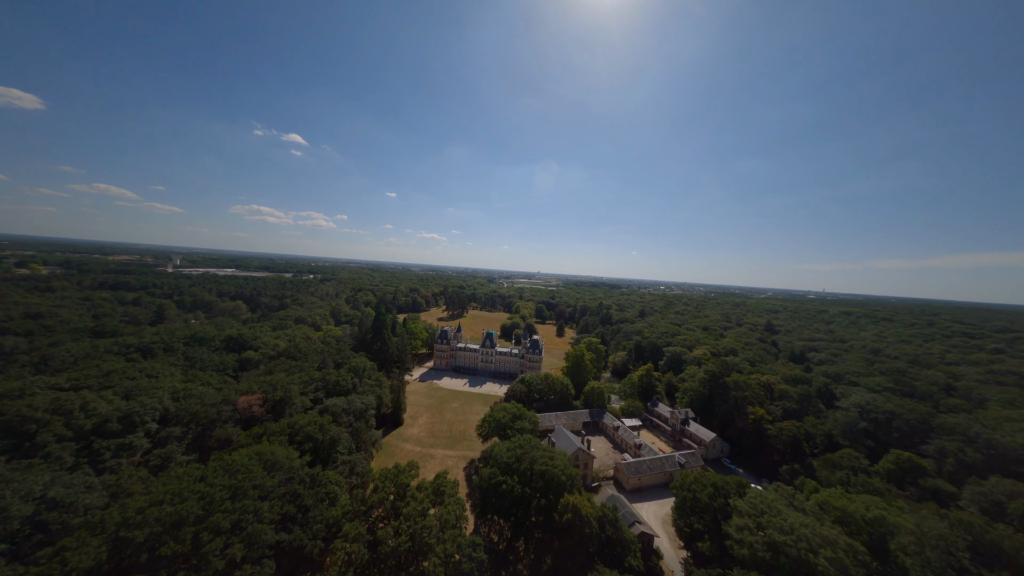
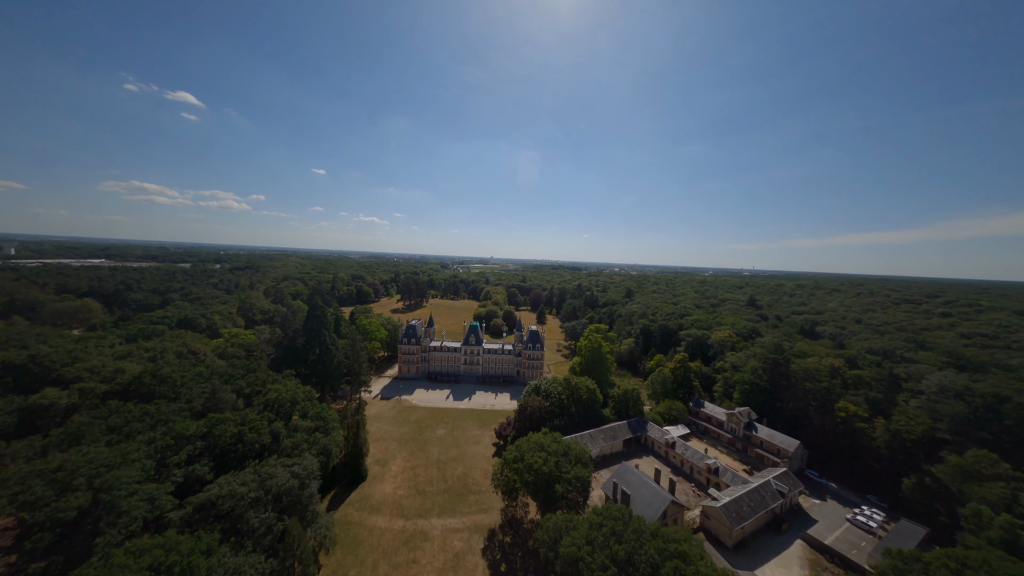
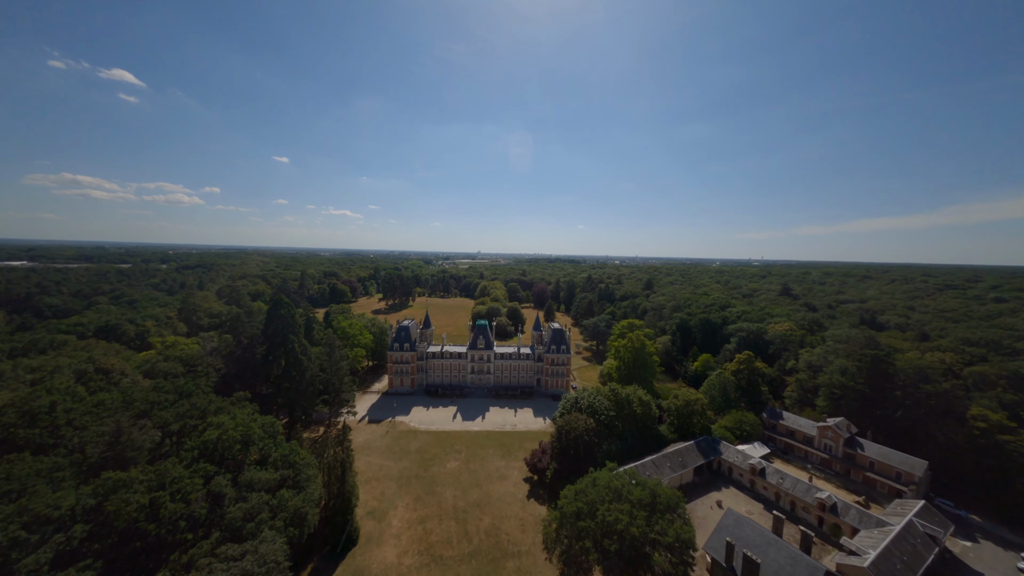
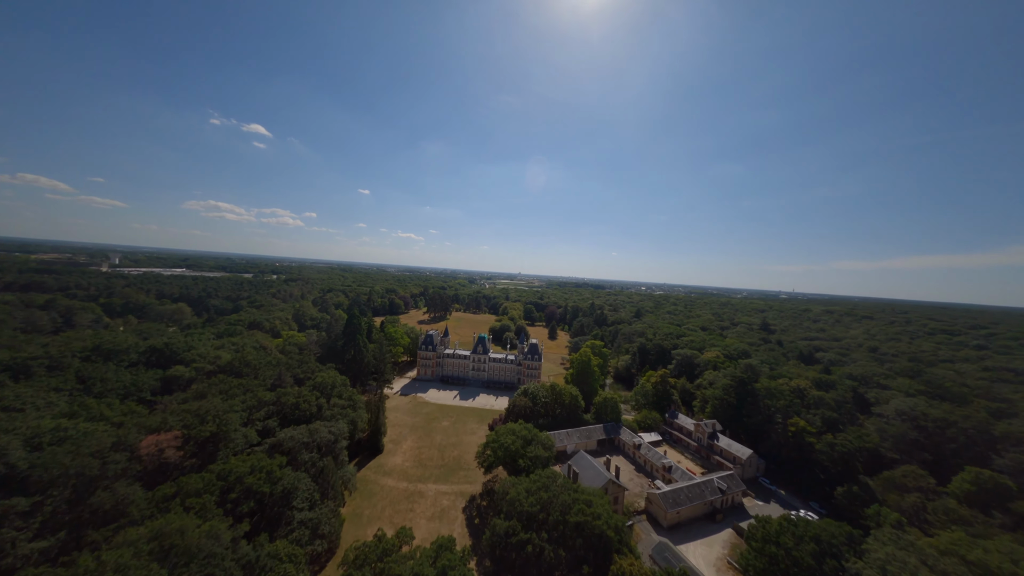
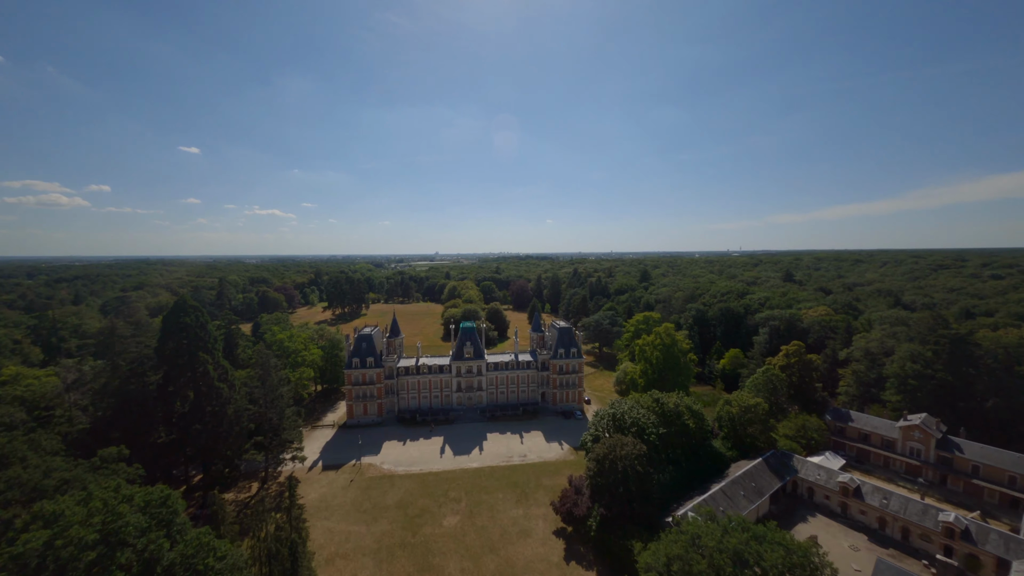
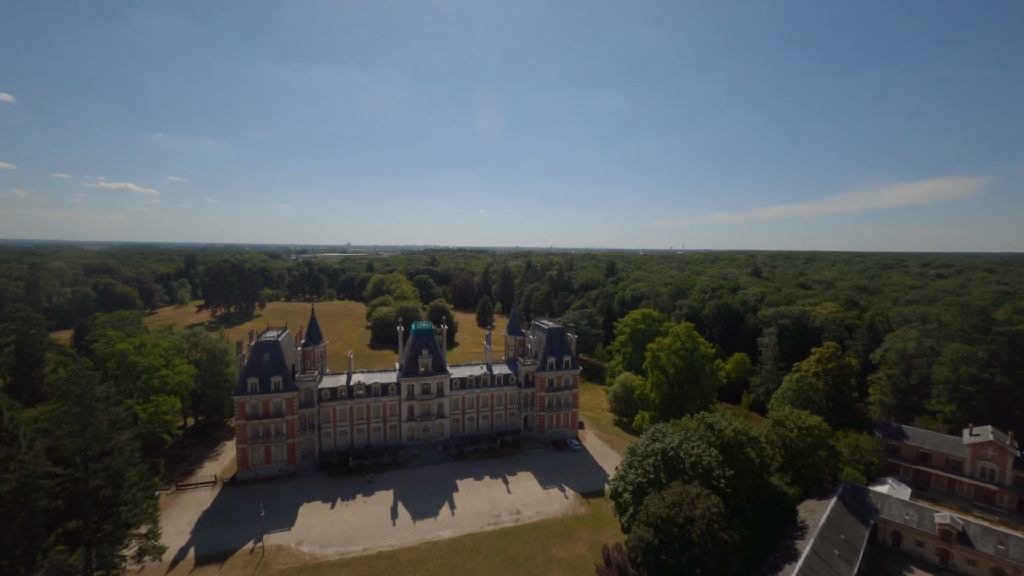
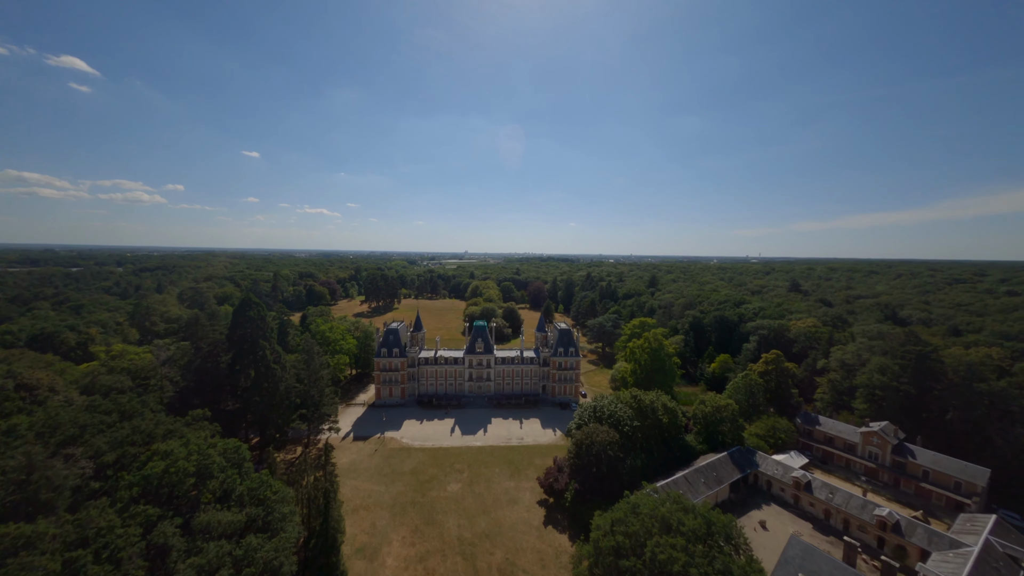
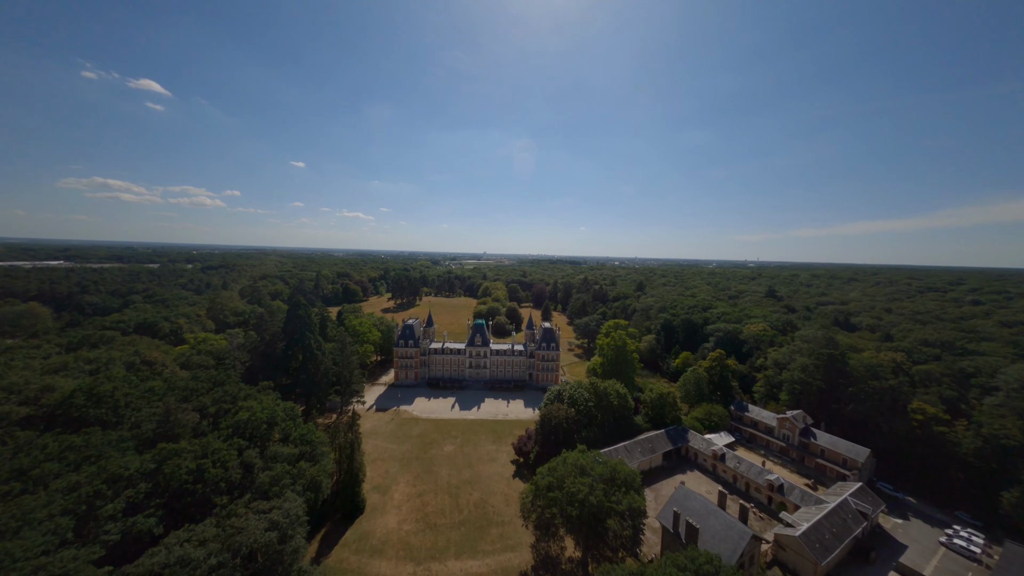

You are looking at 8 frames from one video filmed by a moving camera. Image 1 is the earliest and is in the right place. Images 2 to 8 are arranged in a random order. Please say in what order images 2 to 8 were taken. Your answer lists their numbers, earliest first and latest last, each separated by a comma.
4, 2, 8, 3, 7, 5, 6
